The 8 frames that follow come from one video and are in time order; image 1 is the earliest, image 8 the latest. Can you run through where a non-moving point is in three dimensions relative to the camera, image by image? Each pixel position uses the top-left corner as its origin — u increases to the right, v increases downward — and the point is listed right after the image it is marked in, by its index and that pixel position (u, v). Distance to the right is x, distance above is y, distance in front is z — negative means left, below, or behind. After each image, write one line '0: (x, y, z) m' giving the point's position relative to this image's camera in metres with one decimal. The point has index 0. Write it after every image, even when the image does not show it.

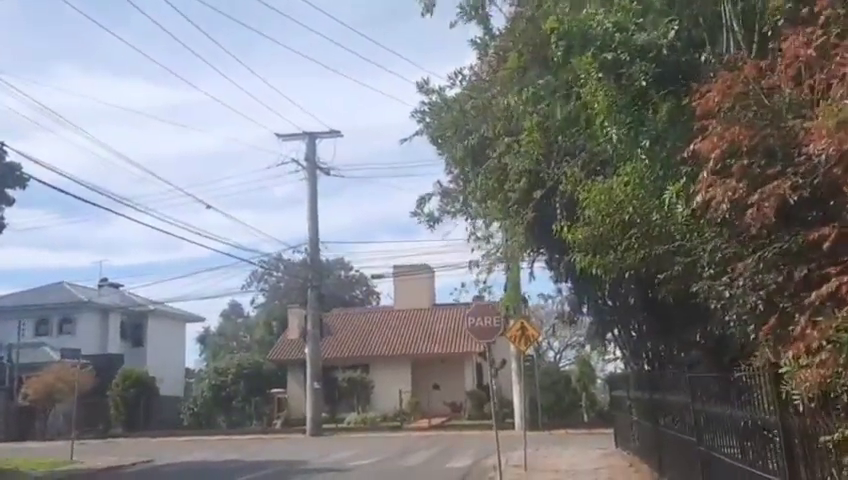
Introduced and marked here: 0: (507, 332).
0: (+2.2, -2.4, +19.5) m
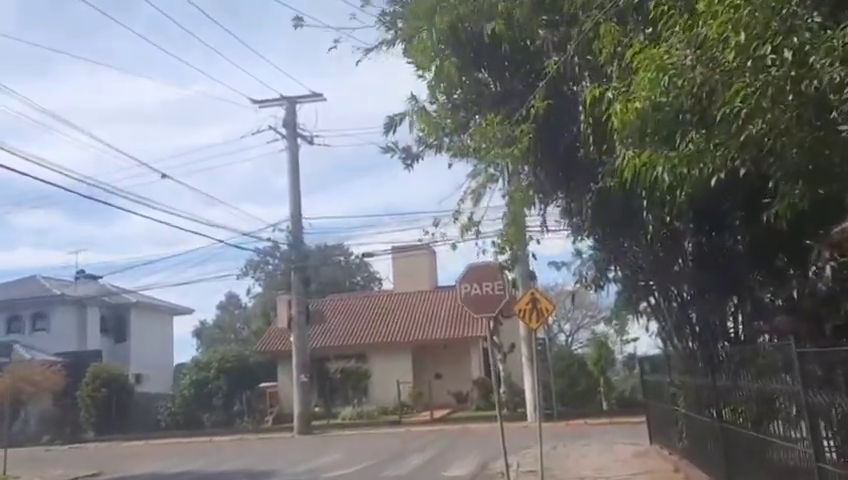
0: (+1.9, -1.4, +15.6) m
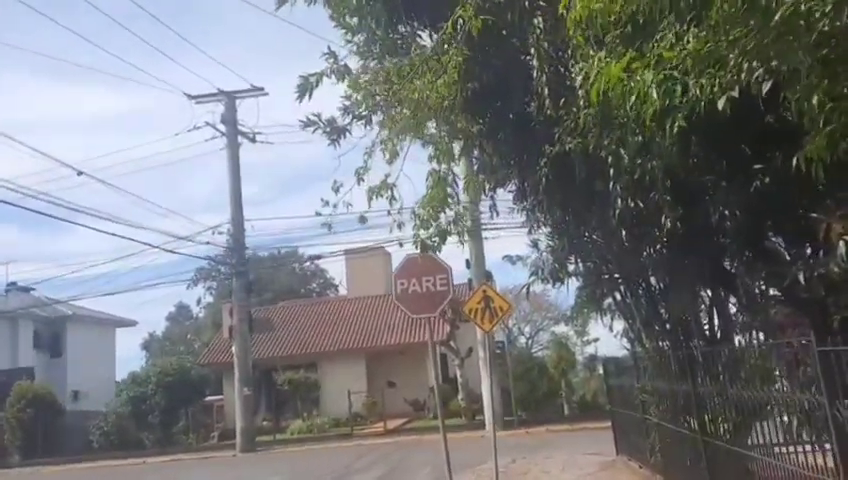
0: (+0.7, -1.2, +13.9) m
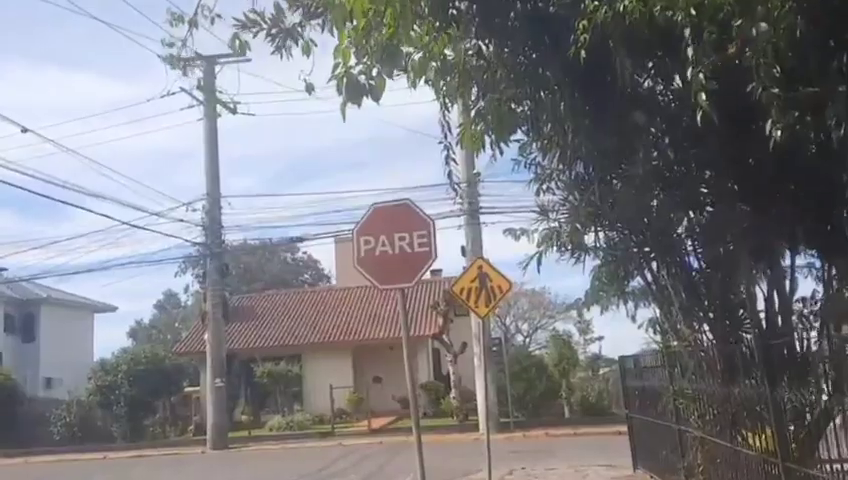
0: (+0.4, -0.7, +11.3) m
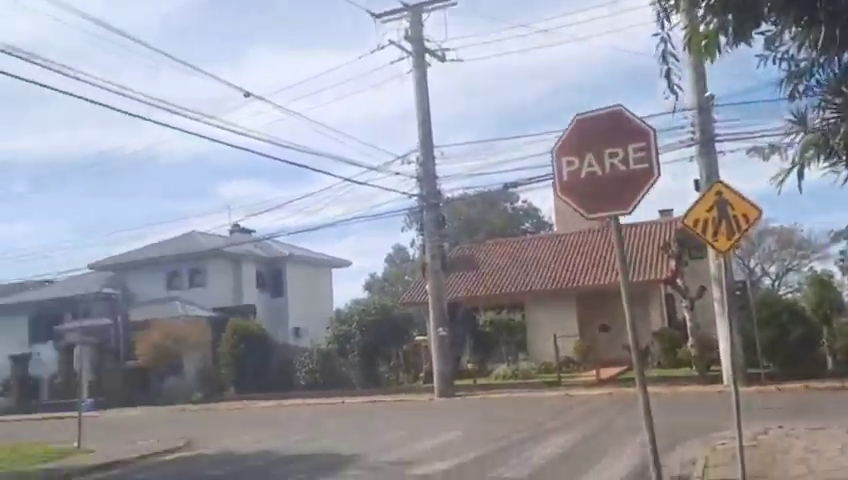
0: (+3.4, +0.3, +9.6) m
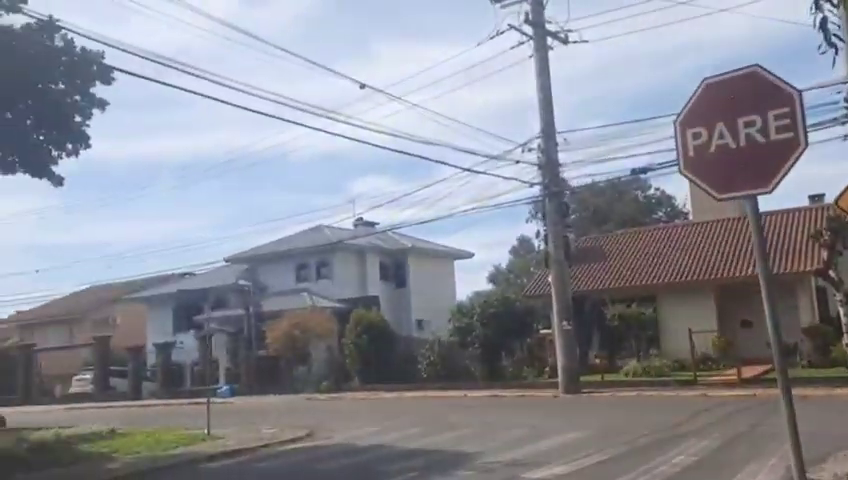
0: (+4.7, +0.5, +8.4) m
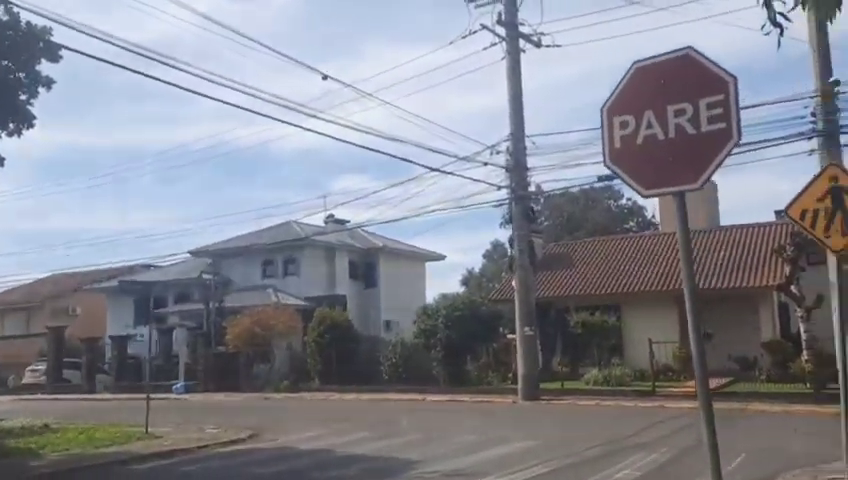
0: (+4.0, +0.4, +8.0) m
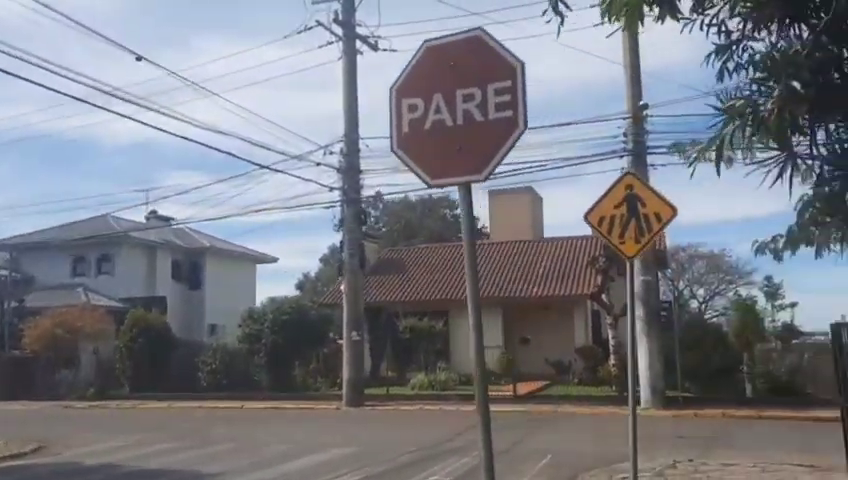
0: (+1.9, +0.3, +8.2) m
